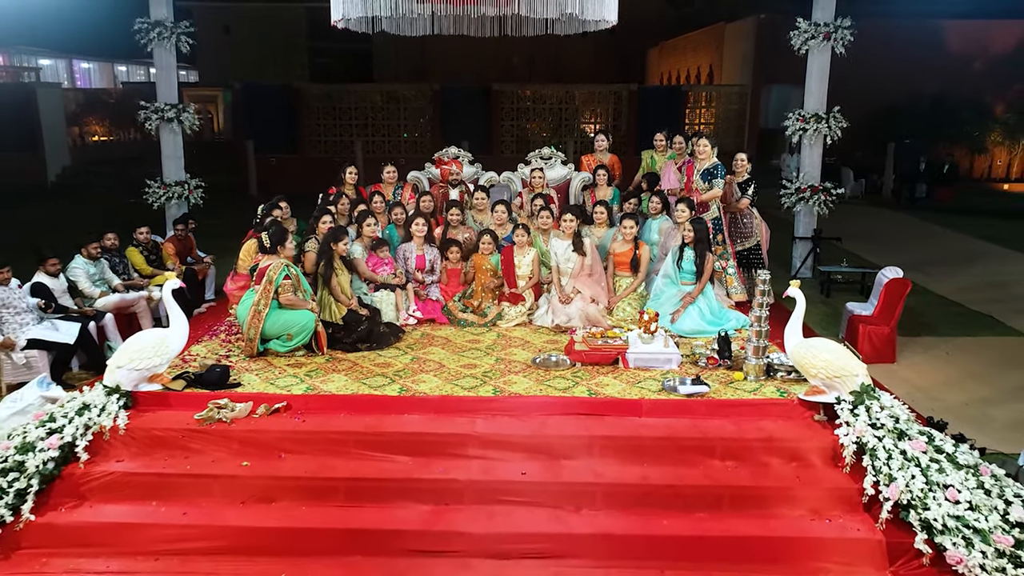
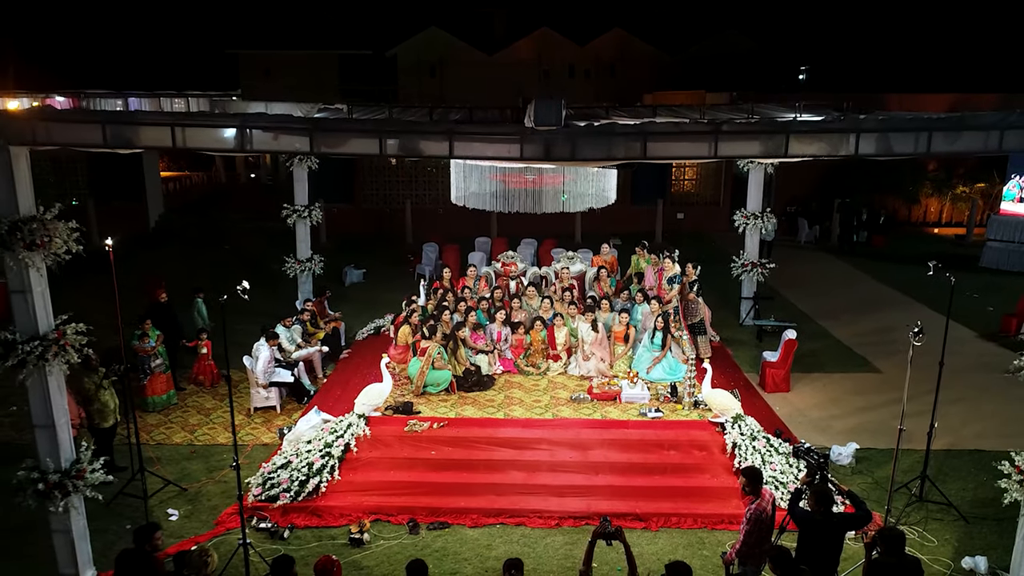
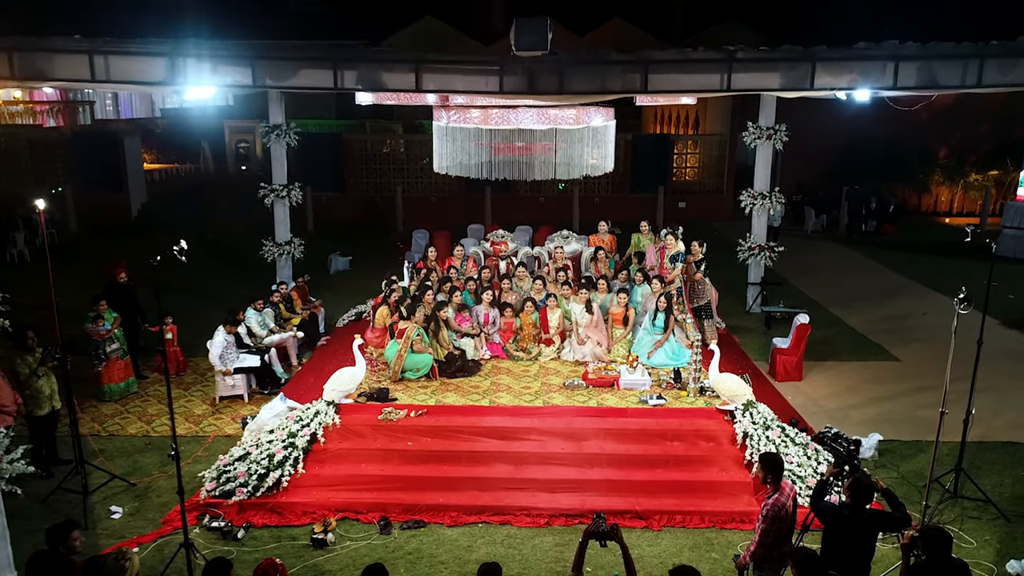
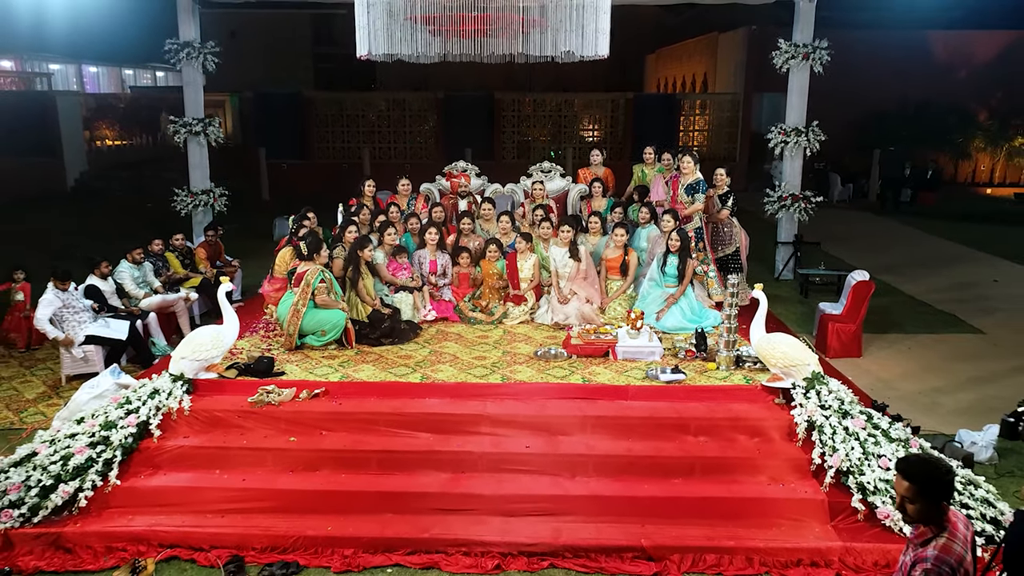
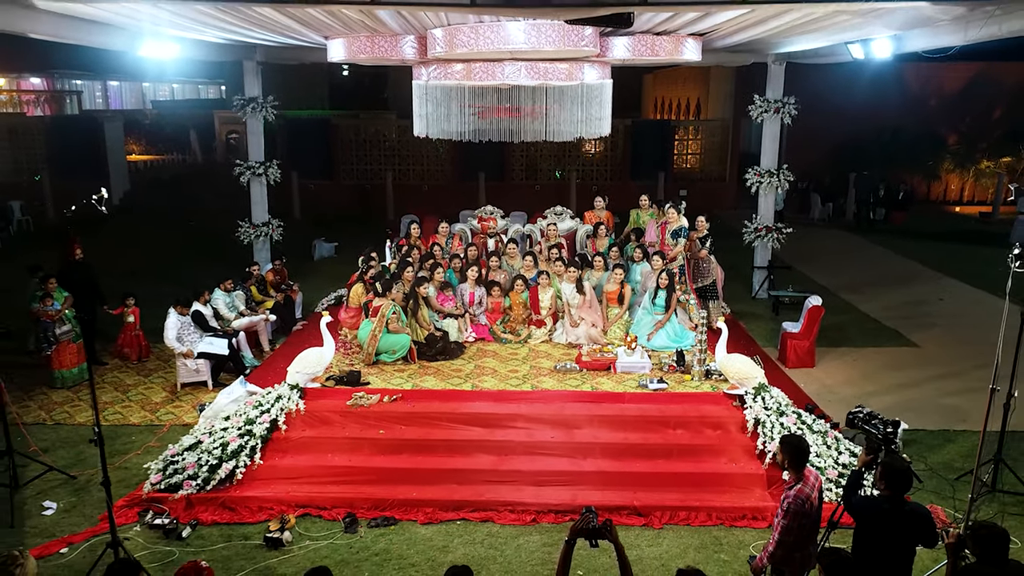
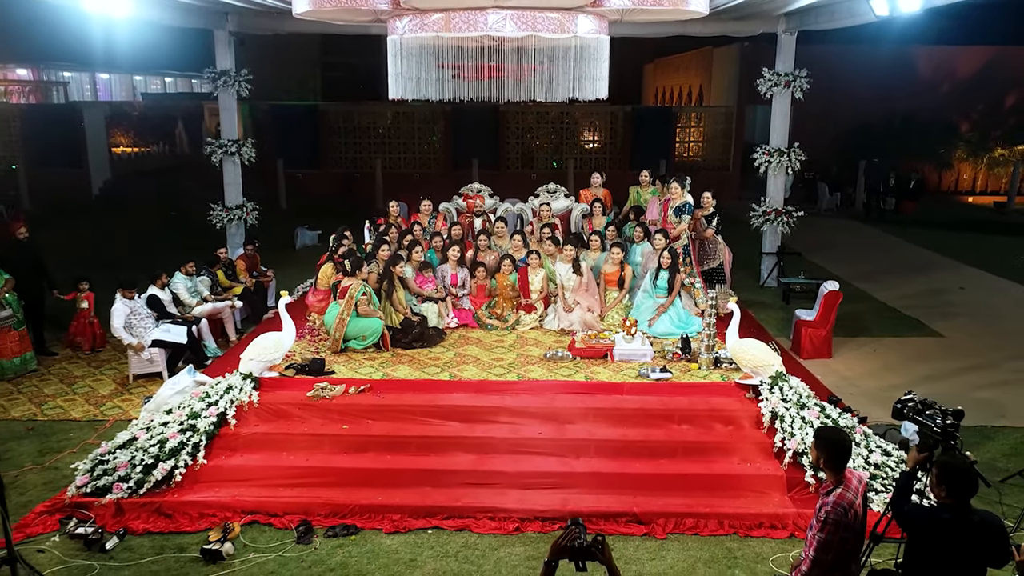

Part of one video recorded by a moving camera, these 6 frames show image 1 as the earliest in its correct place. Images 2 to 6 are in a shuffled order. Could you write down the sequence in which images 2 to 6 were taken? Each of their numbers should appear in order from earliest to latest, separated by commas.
4, 6, 5, 3, 2
